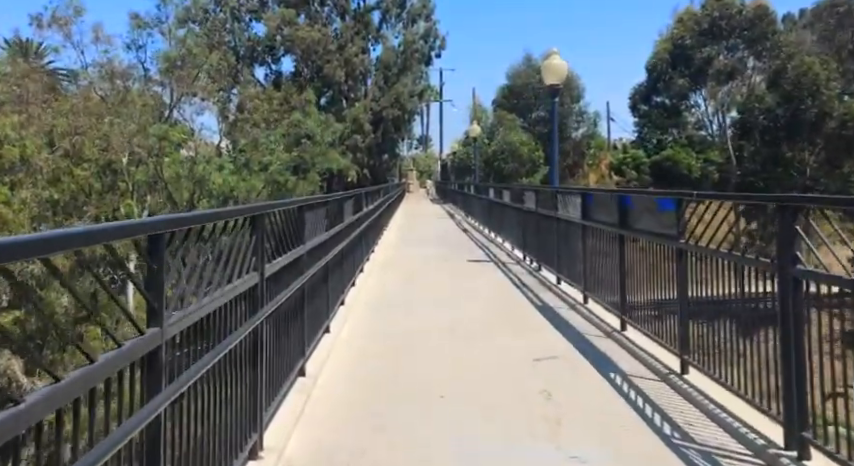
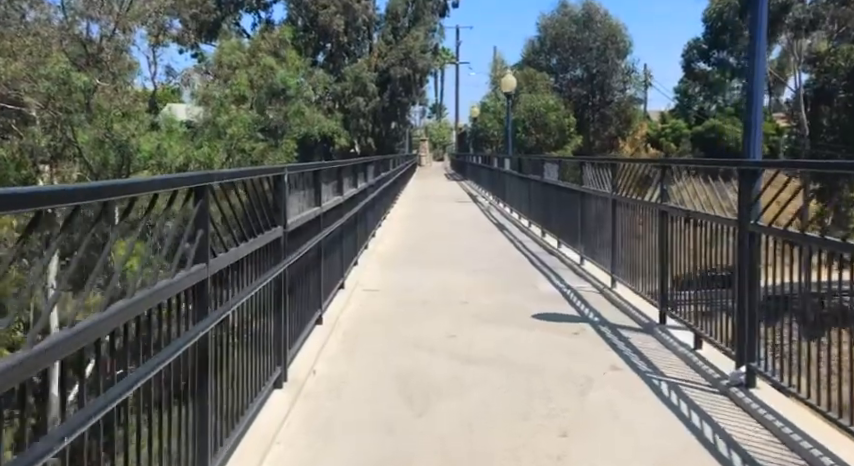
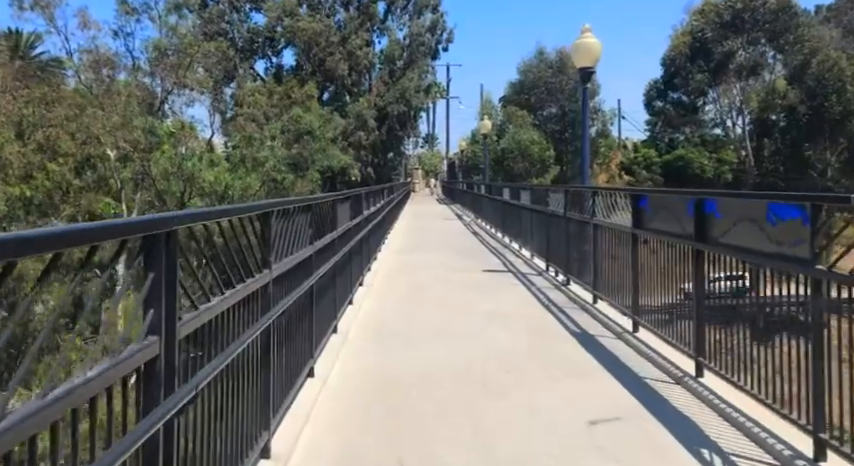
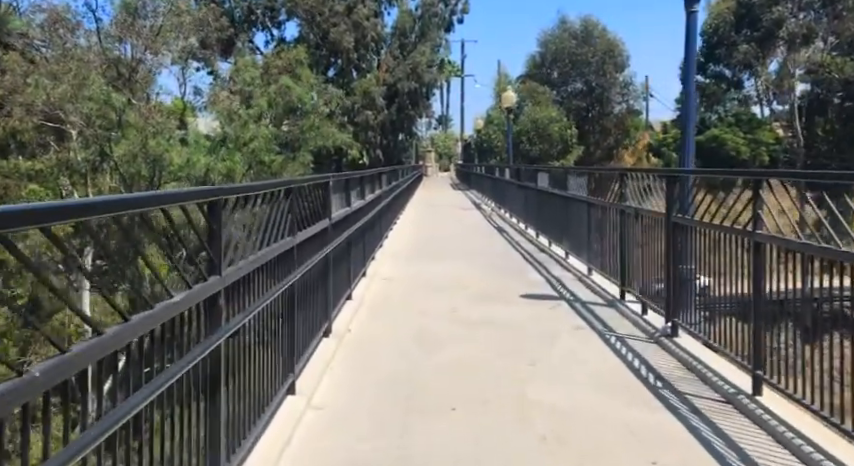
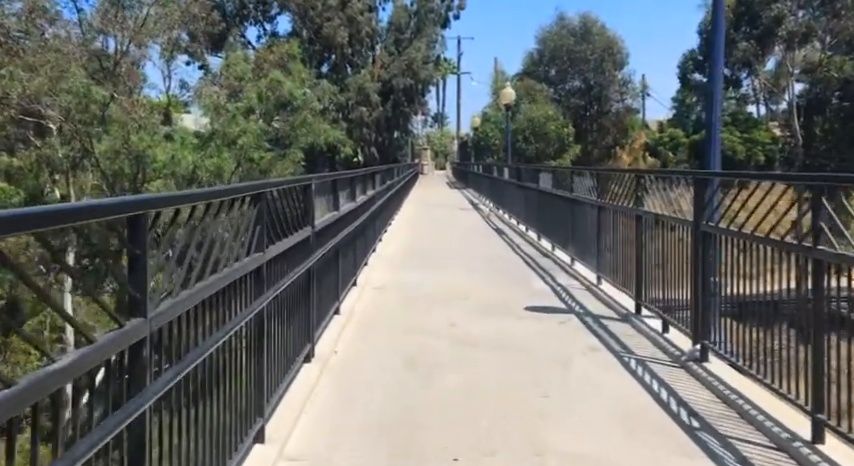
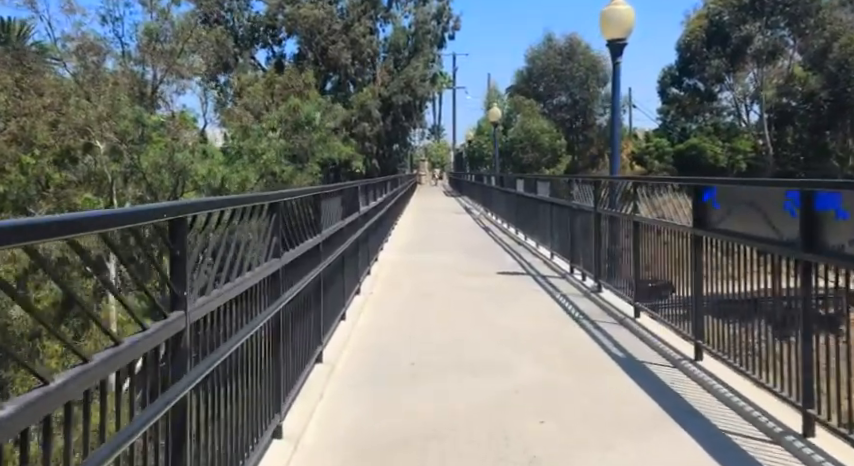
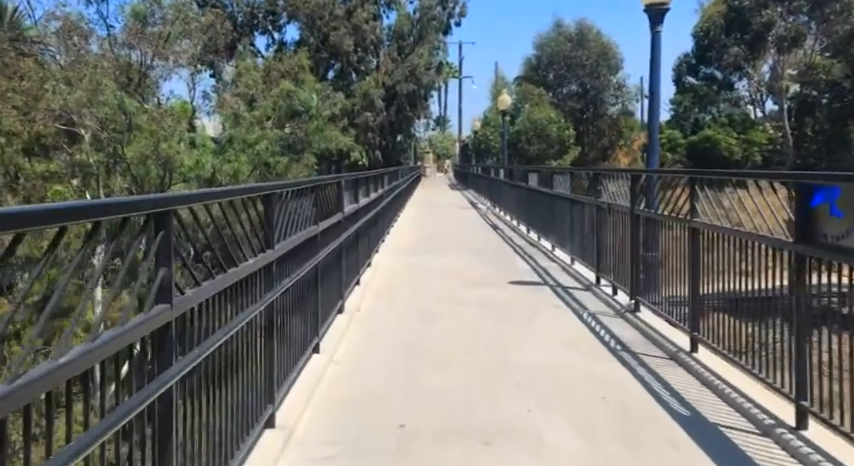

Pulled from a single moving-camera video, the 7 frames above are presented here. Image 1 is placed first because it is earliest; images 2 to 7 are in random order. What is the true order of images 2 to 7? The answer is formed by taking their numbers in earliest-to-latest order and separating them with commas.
3, 6, 7, 4, 5, 2
